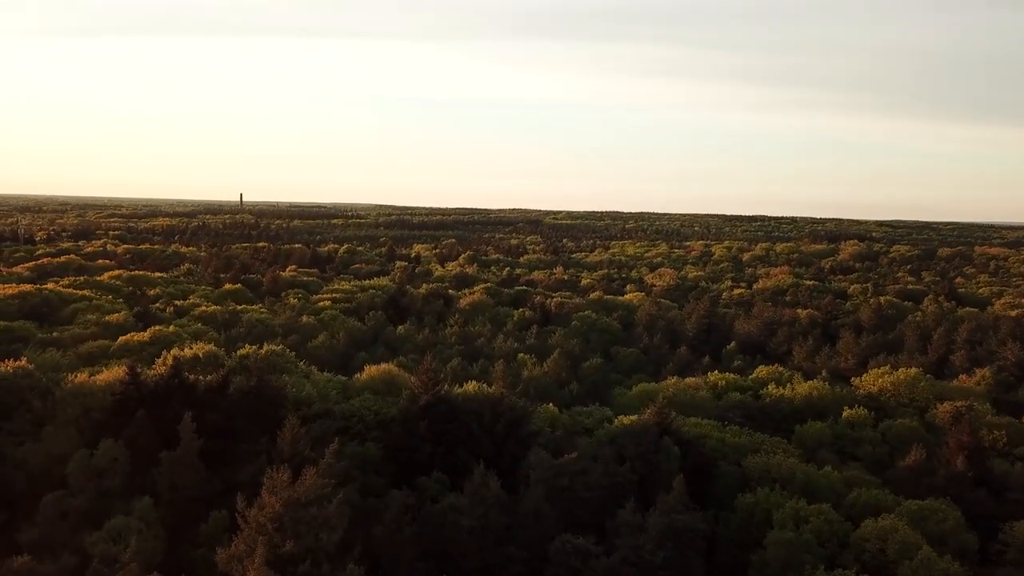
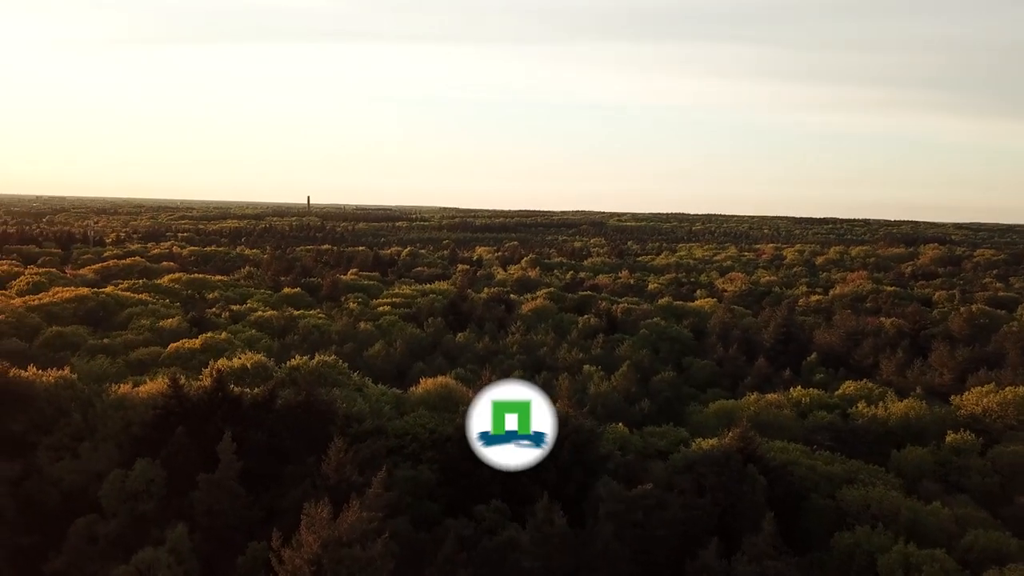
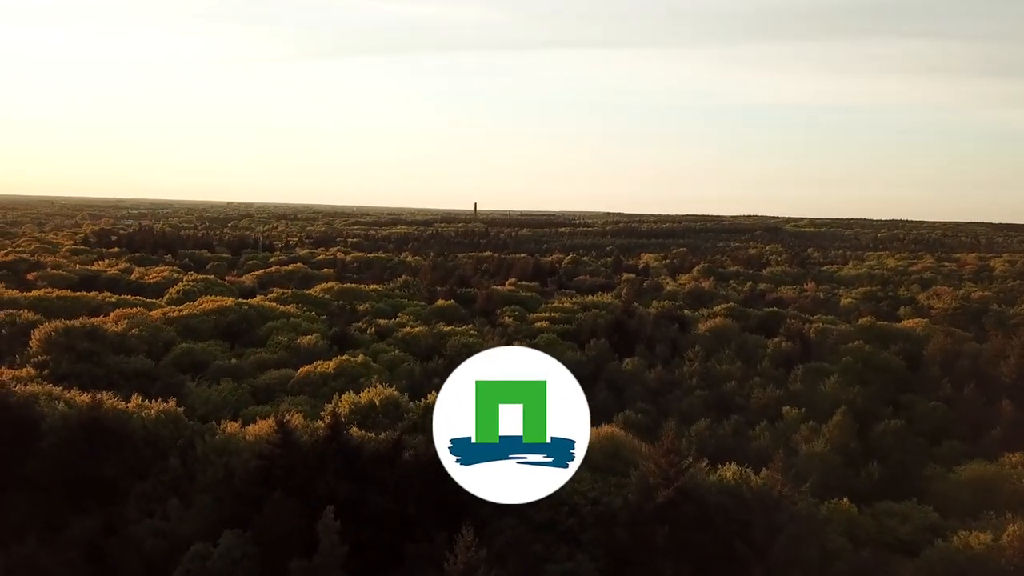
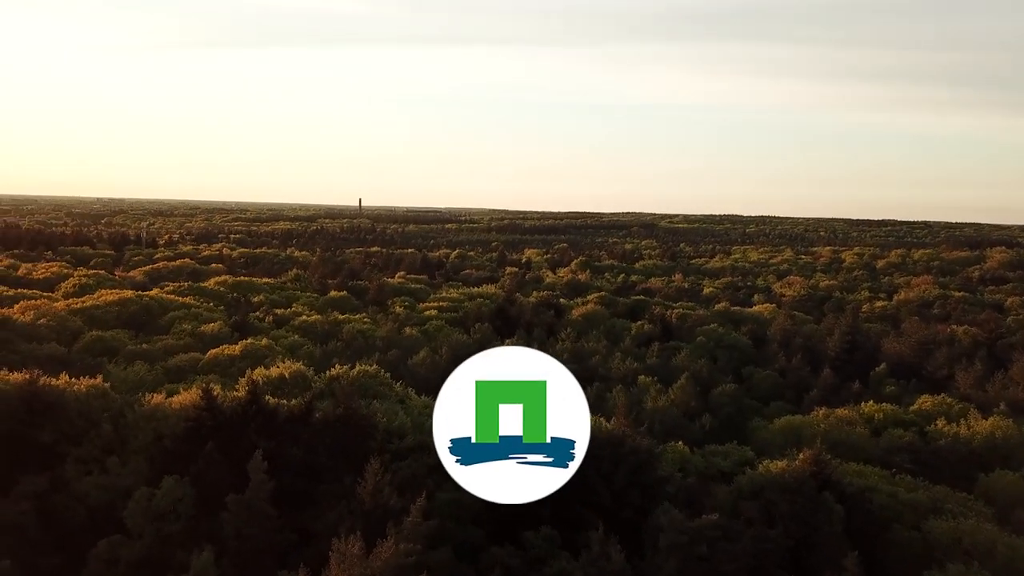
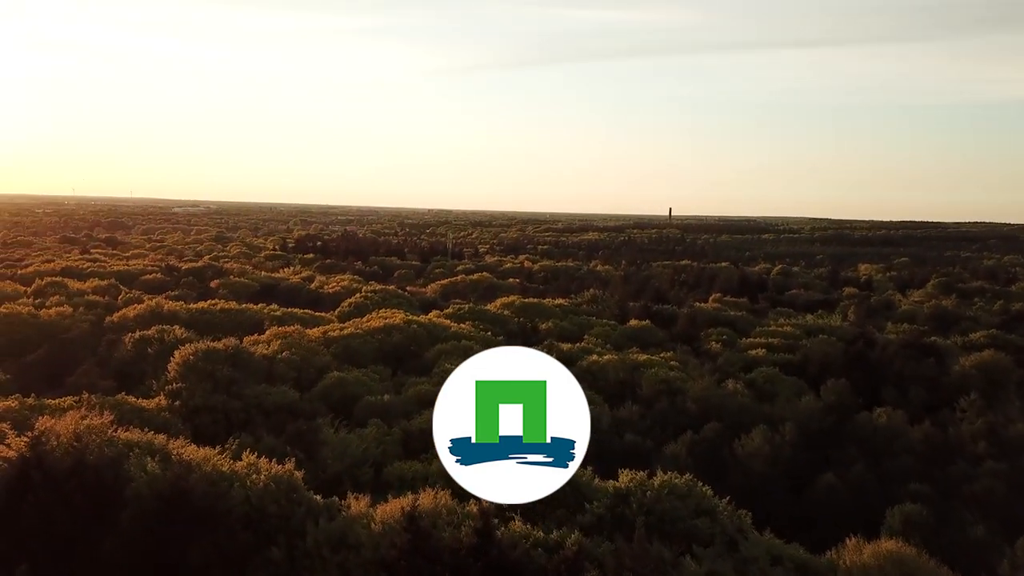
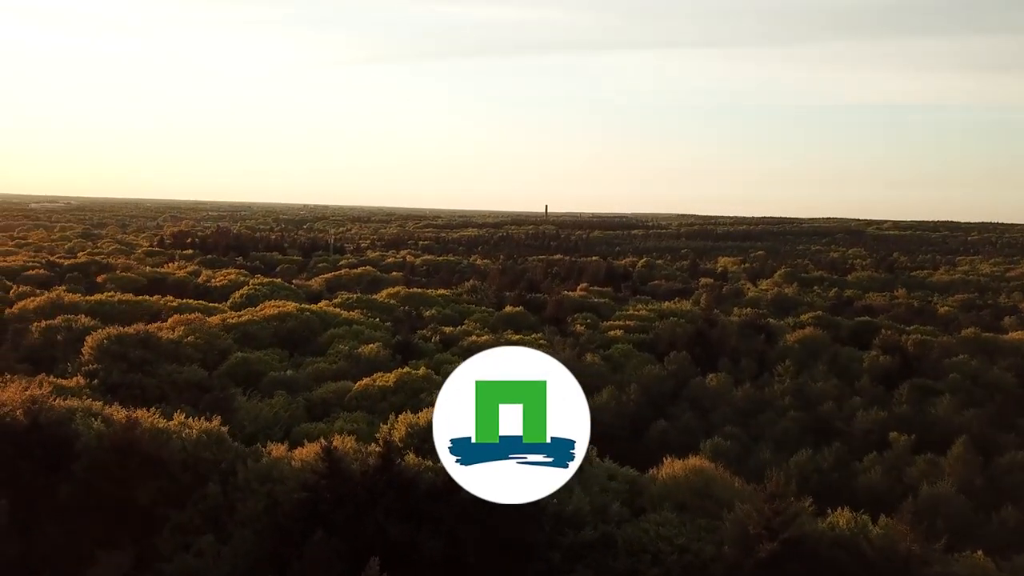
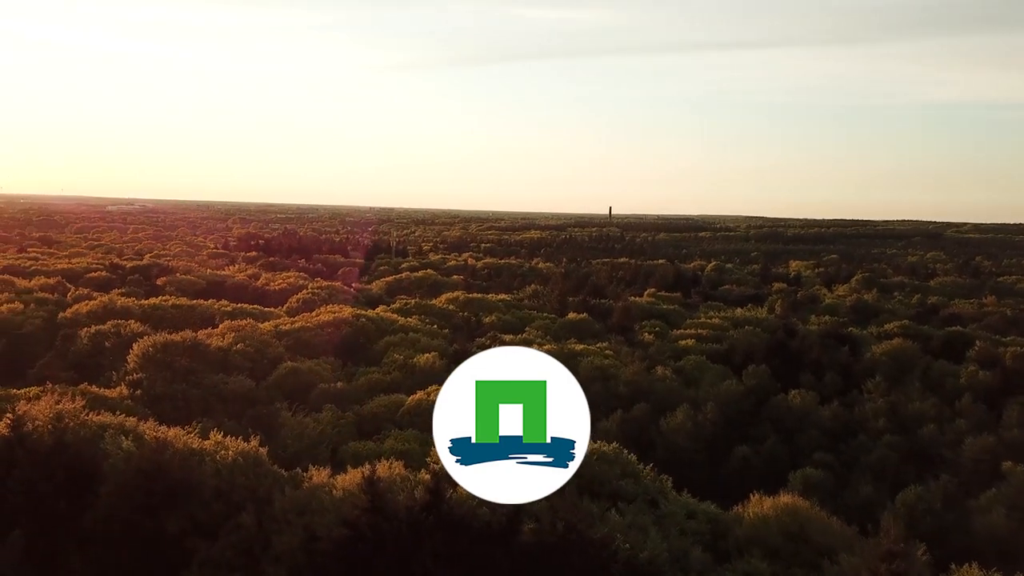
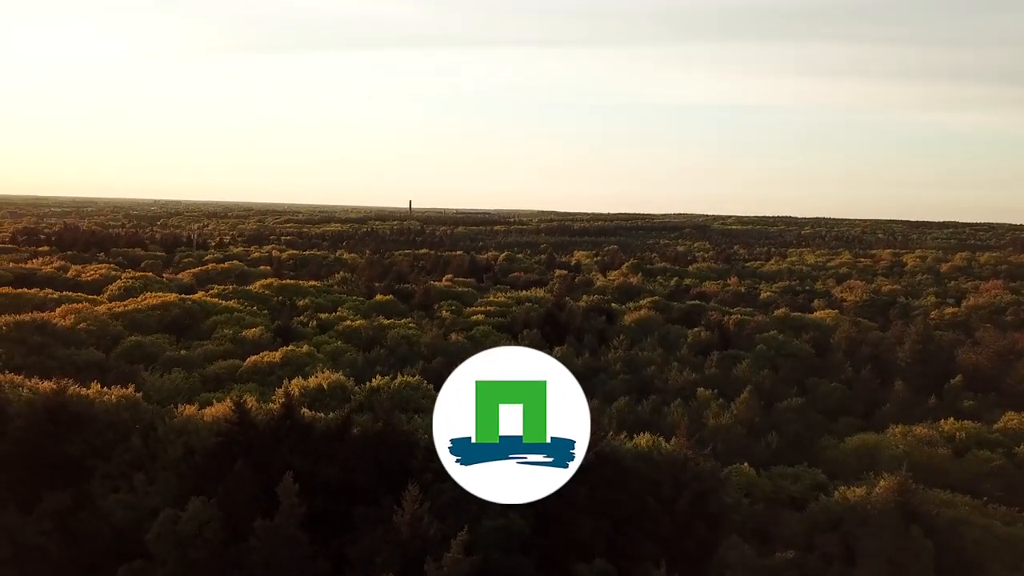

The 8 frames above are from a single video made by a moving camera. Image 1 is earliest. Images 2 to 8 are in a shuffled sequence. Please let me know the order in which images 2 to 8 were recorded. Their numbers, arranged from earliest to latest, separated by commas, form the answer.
2, 4, 8, 3, 6, 7, 5
